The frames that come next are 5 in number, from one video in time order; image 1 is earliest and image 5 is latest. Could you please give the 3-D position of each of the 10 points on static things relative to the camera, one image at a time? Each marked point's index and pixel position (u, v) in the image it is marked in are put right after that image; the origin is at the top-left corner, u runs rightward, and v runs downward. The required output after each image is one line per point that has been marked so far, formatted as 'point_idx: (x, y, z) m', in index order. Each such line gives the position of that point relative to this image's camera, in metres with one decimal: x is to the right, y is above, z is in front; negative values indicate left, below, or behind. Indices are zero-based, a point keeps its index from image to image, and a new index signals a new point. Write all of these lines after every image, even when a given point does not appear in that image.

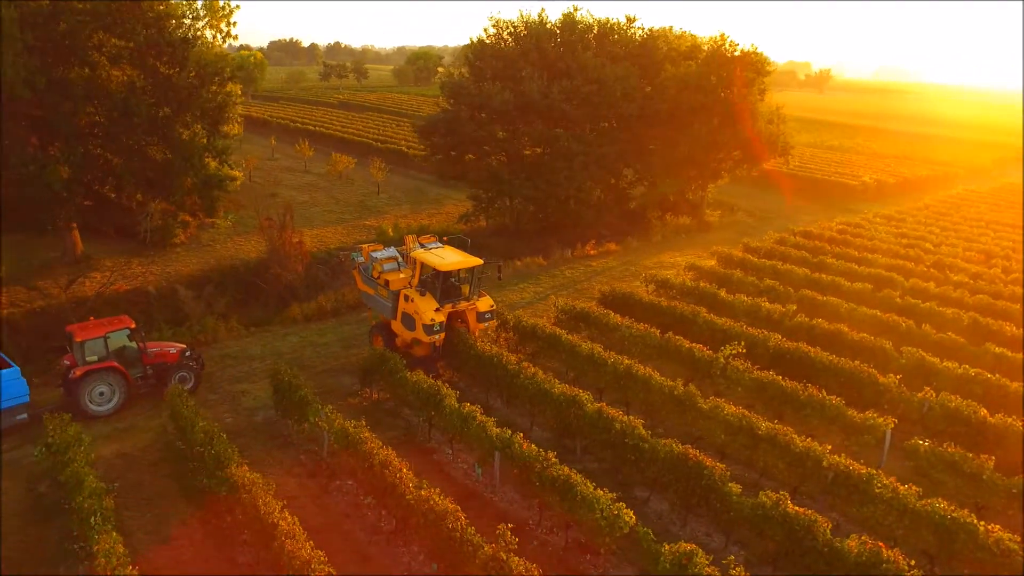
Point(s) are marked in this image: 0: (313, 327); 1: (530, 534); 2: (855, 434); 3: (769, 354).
0: (-4.5, -0.9, +17.3) m
1: (+0.3, -3.4, +10.5) m
2: (+5.5, -2.3, +12.2) m
3: (+5.1, -1.3, +15.1) m
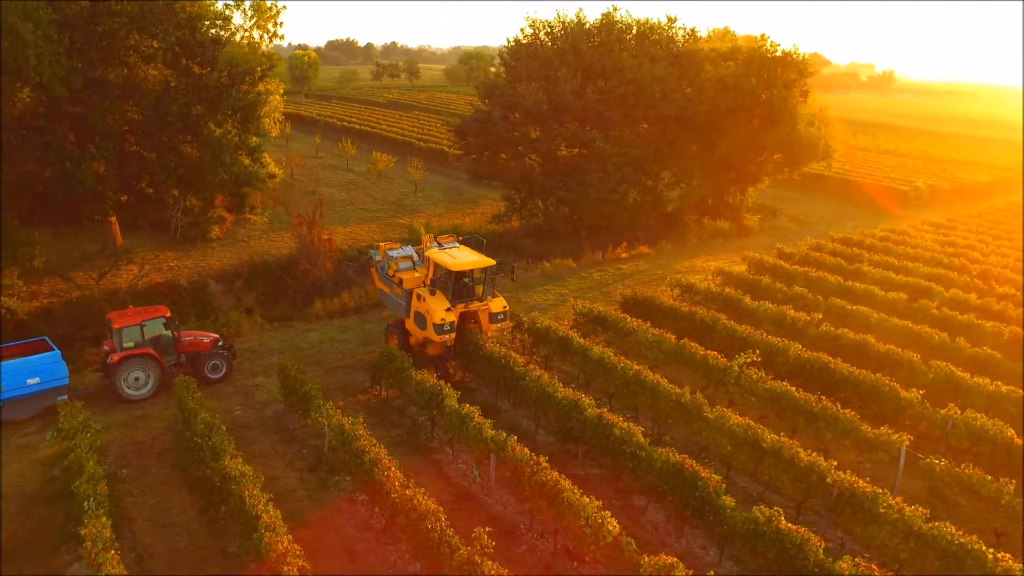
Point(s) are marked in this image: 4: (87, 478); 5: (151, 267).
0: (-4.1, -0.8, +17.6) m
1: (+0.1, -3.4, +10.5) m
2: (+5.5, -2.5, +11.8) m
3: (+5.3, -1.5, +14.6) m
4: (-5.4, -2.4, +9.6) m
5: (-8.8, +0.5, +18.7) m
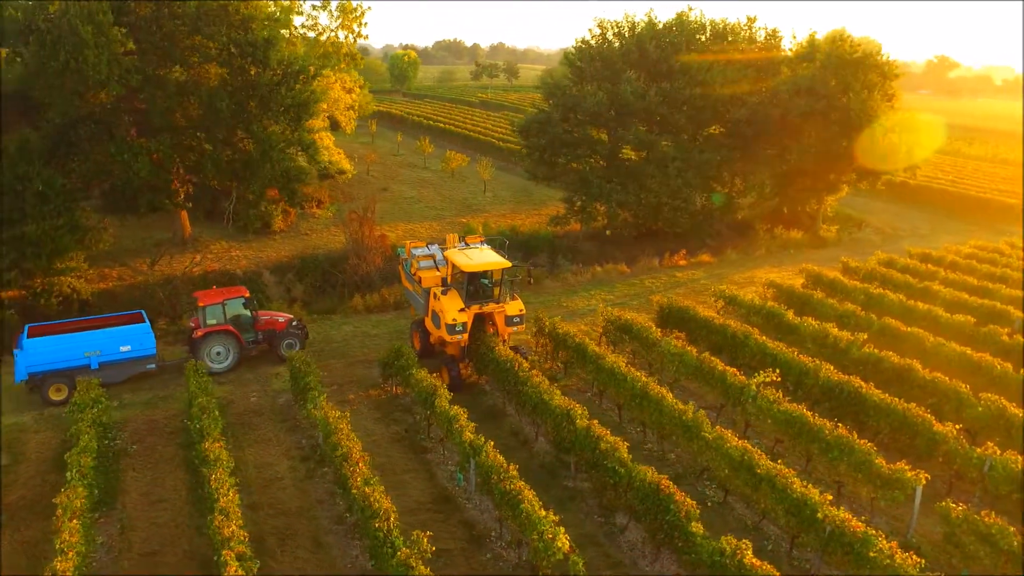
0: (-3.3, -0.7, +18.0) m
1: (-0.3, -3.5, +10.3) m
2: (+5.2, -2.8, +10.8) m
3: (+5.5, -1.8, +13.7) m
4: (-5.8, -2.2, +10.3) m
5: (-7.8, +0.8, +19.7) m
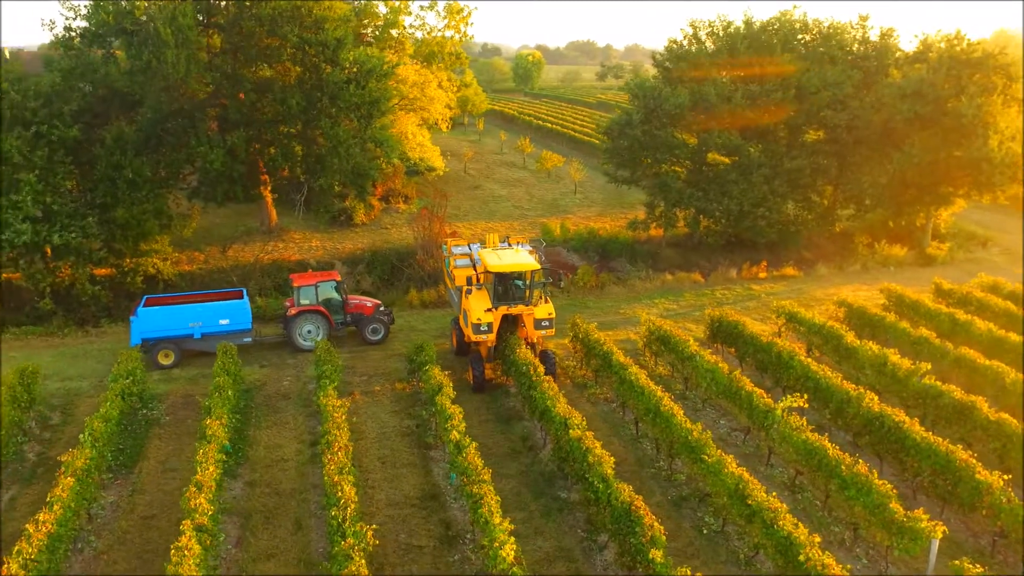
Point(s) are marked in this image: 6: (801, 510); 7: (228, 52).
0: (-2.1, -0.6, +18.4) m
1: (-0.7, -3.5, +10.3) m
2: (+4.8, -3.1, +9.7) m
3: (+5.7, -2.1, +12.5) m
4: (-6.1, -1.9, +11.3) m
5: (-6.1, +1.2, +20.9) m
6: (+4.2, -3.3, +11.2) m
7: (-6.8, +5.6, +18.2) m
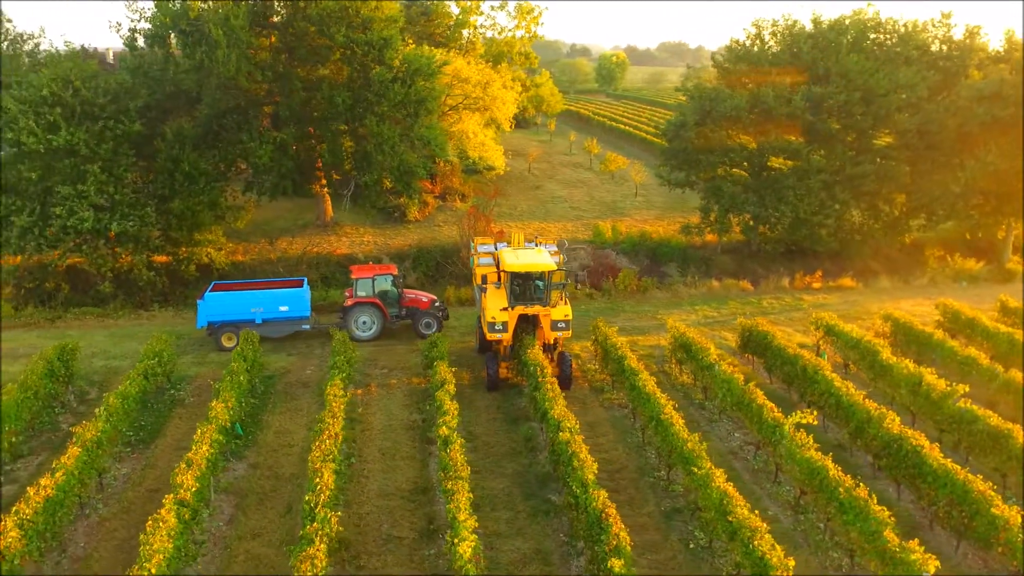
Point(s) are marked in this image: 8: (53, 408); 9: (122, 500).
0: (-1.3, -0.5, +18.5) m
1: (-1.1, -3.4, +10.3) m
2: (+4.4, -3.3, +9.1) m
3: (+5.6, -2.3, +11.7) m
4: (-6.2, -1.7, +12.0) m
5: (-4.8, +1.4, +21.5) m
6: (+4.0, -3.4, +10.7) m
7: (-5.7, +5.9, +19.0) m
8: (-7.9, -2.1, +13.1) m
9: (-5.6, -3.0, +10.8) m
